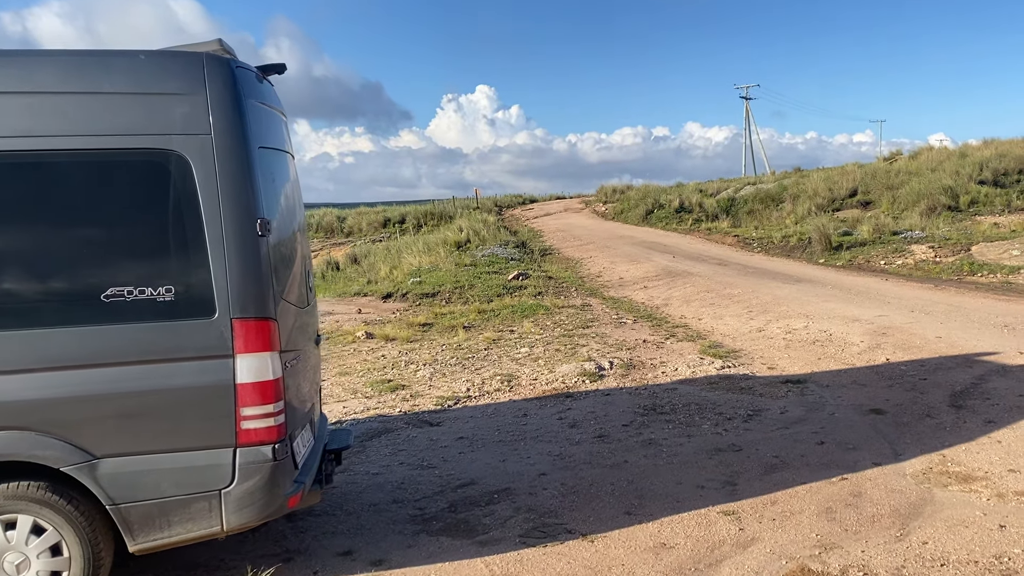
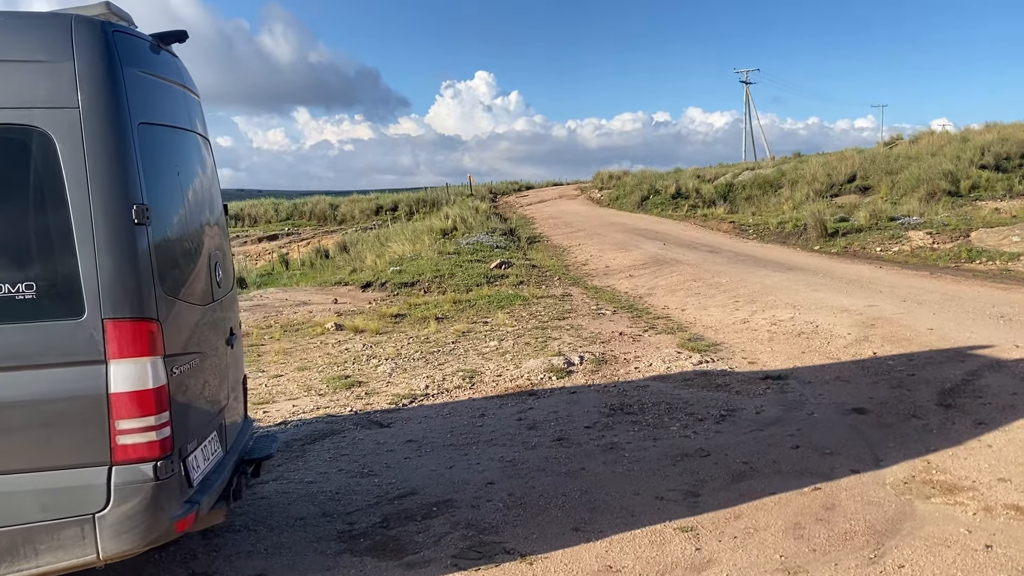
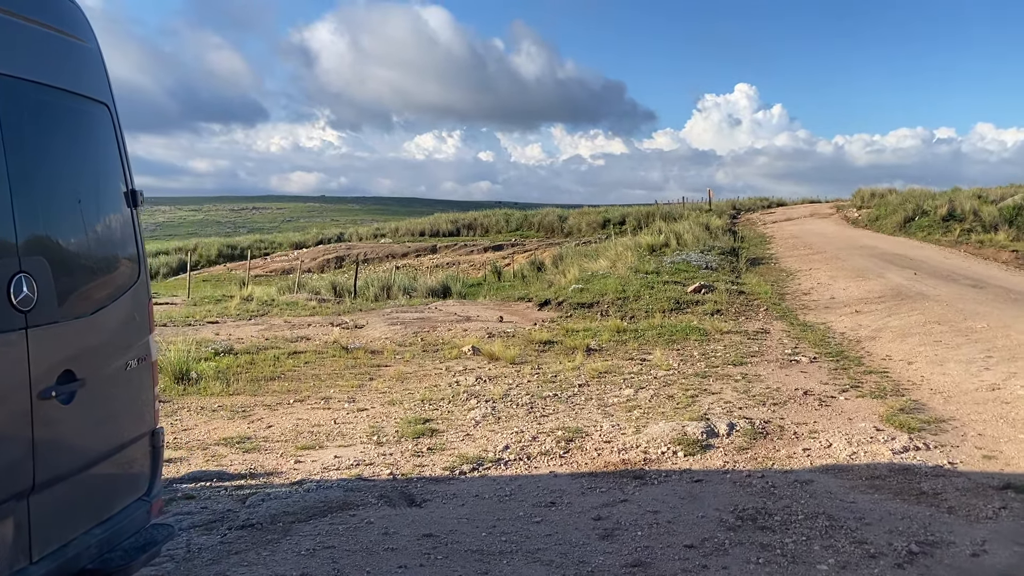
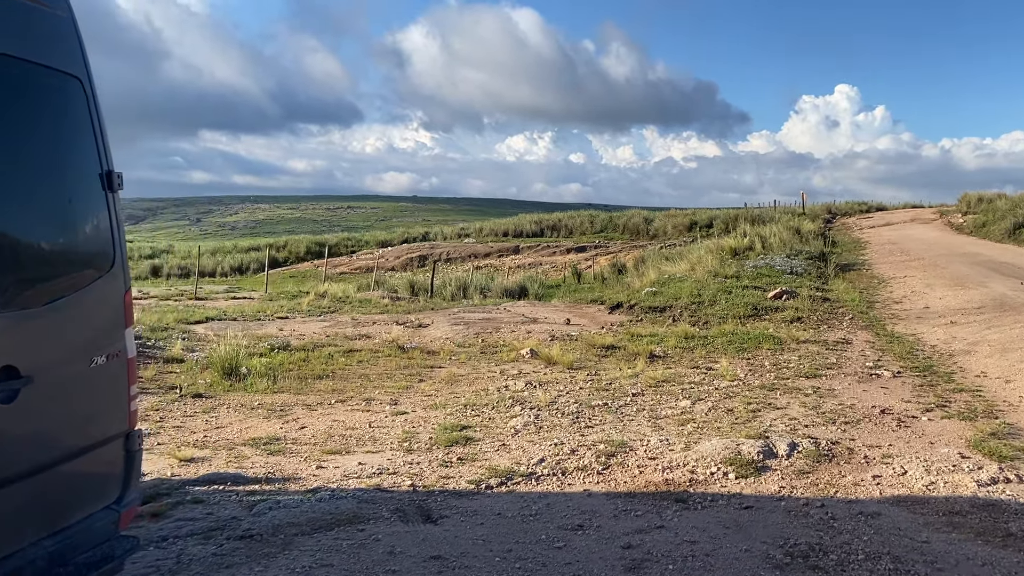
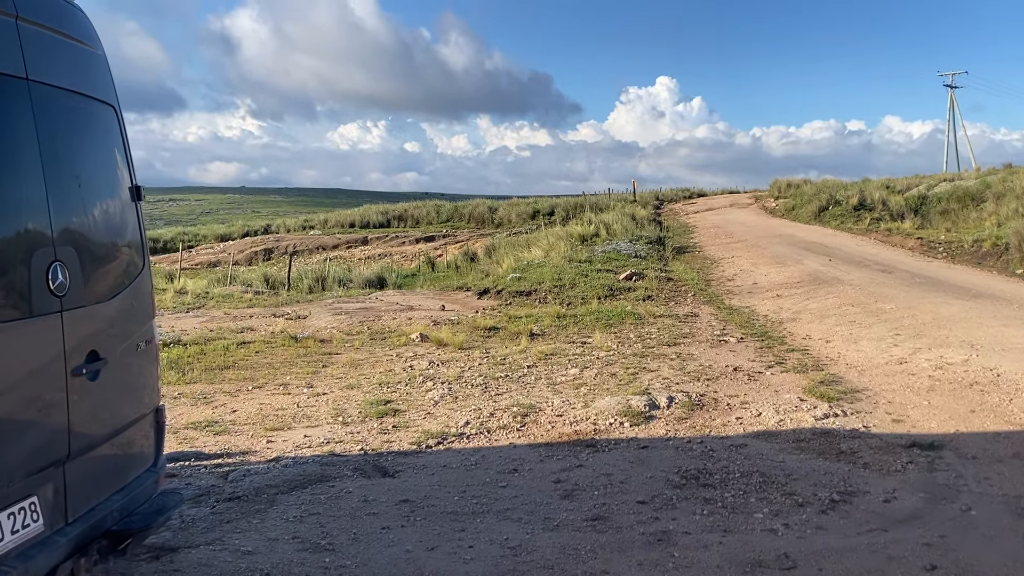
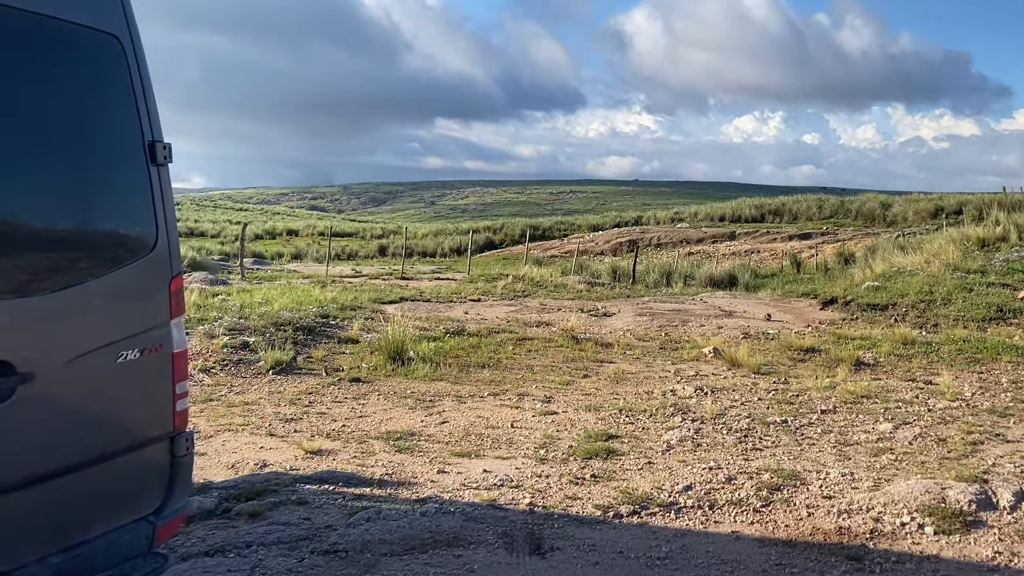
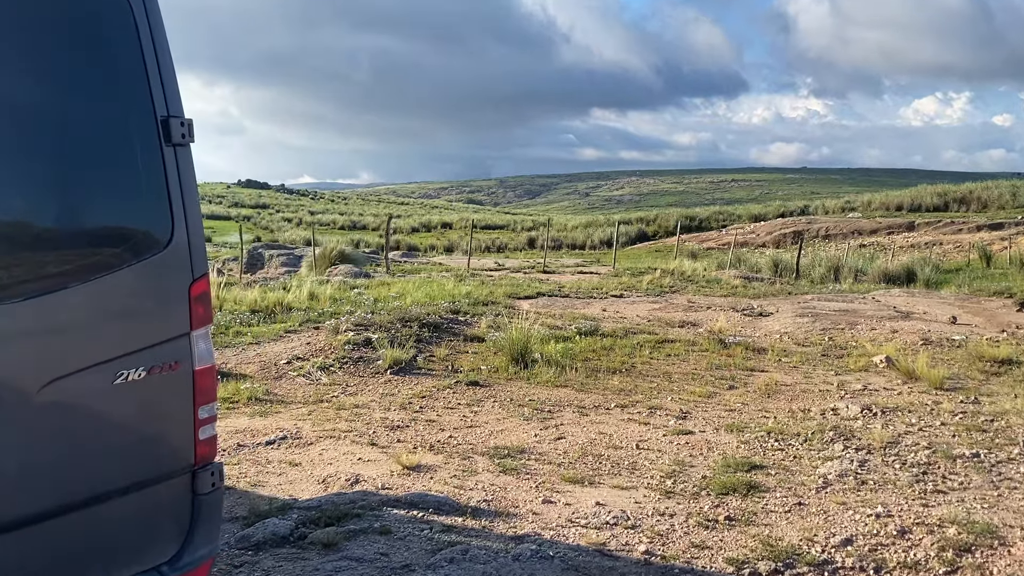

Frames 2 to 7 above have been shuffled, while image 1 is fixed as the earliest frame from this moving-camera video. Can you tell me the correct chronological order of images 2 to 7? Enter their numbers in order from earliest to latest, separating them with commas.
2, 5, 3, 4, 6, 7
